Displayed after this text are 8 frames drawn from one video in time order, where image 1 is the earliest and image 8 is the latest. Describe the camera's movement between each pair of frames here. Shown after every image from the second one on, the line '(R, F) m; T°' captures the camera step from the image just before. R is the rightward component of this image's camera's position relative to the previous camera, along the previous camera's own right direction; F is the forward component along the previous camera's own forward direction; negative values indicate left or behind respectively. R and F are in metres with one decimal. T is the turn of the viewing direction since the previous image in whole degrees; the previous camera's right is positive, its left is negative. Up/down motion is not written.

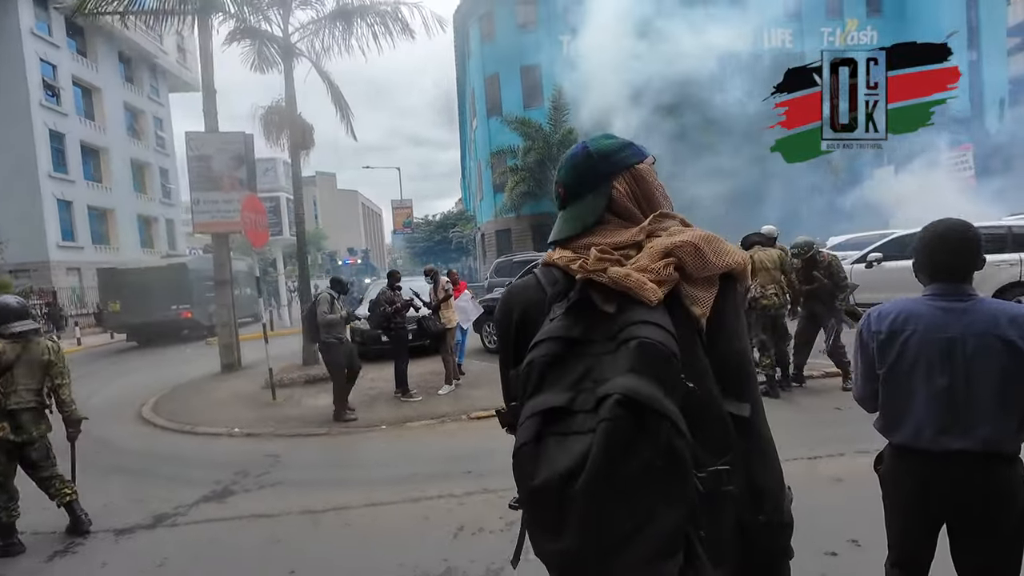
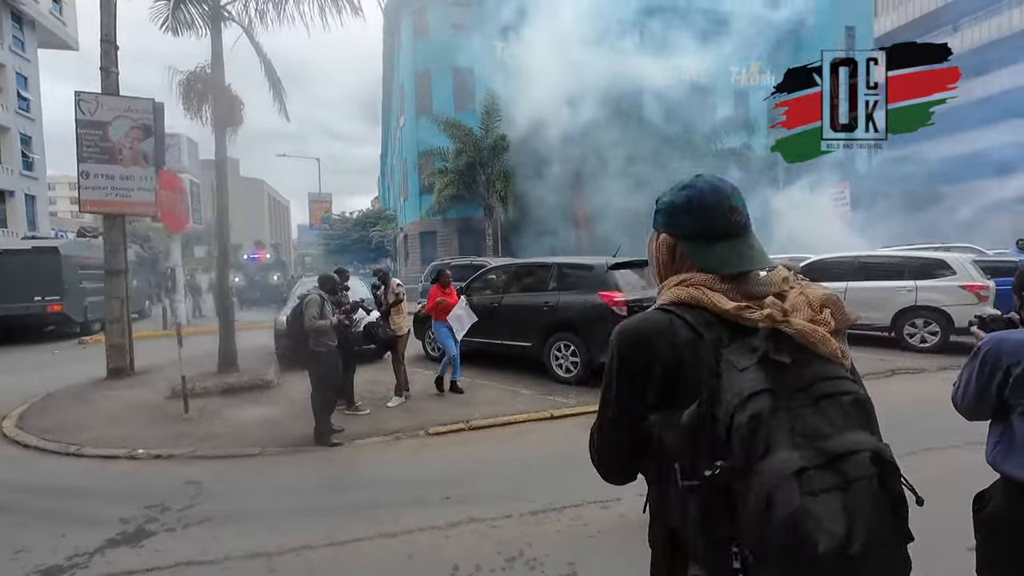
(-0.6, +0.4) m; +10°
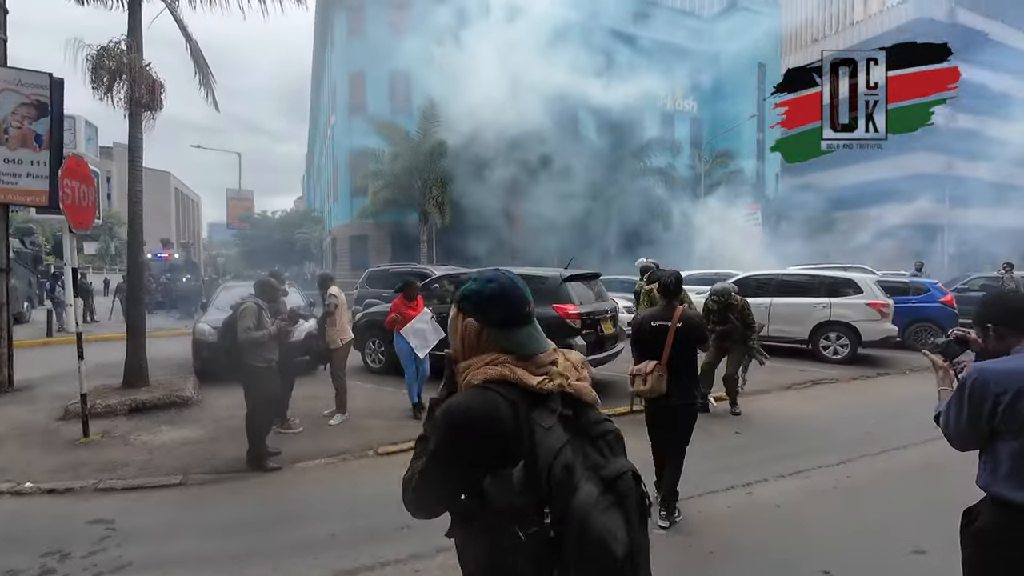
(-0.3, +0.2) m; +8°
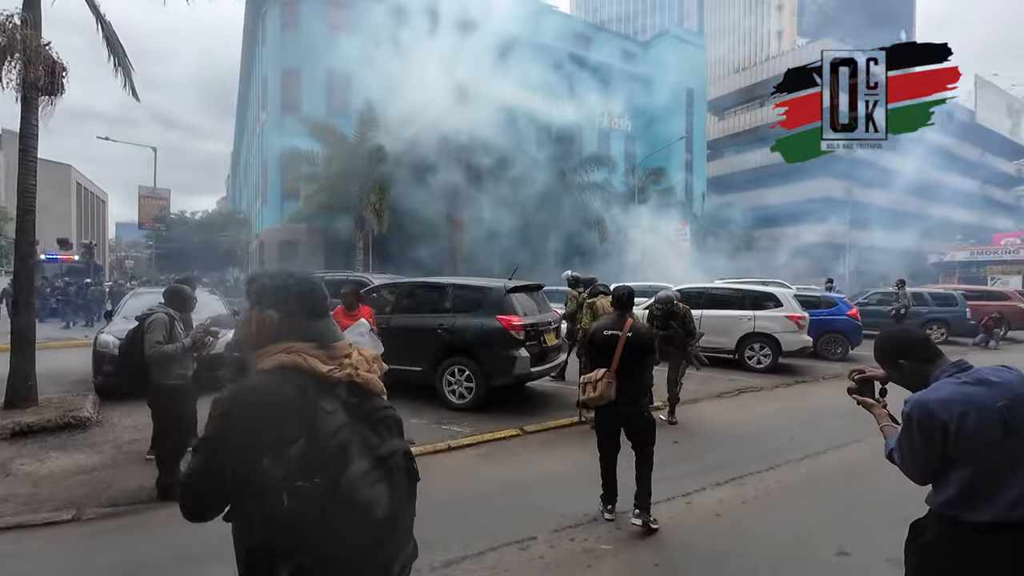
(-0.1, +0.1) m; +7°
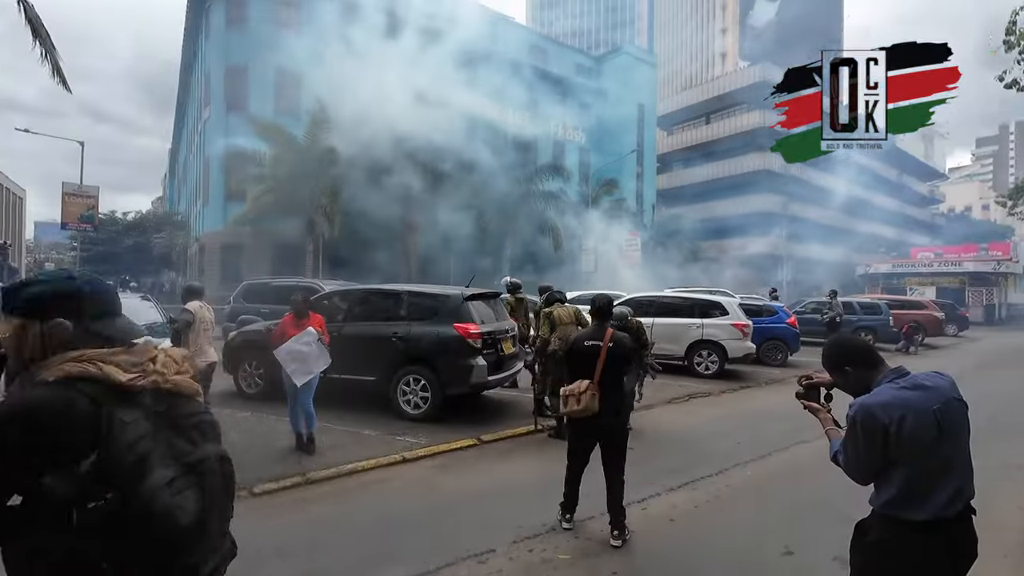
(0.0, 0.0) m; +5°
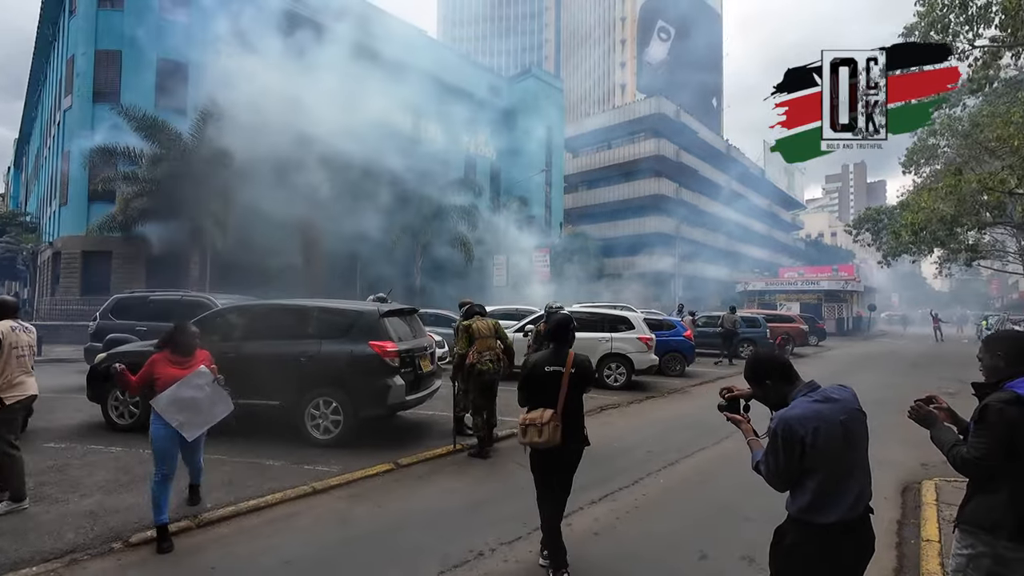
(-0.1, +0.1) m; +11°
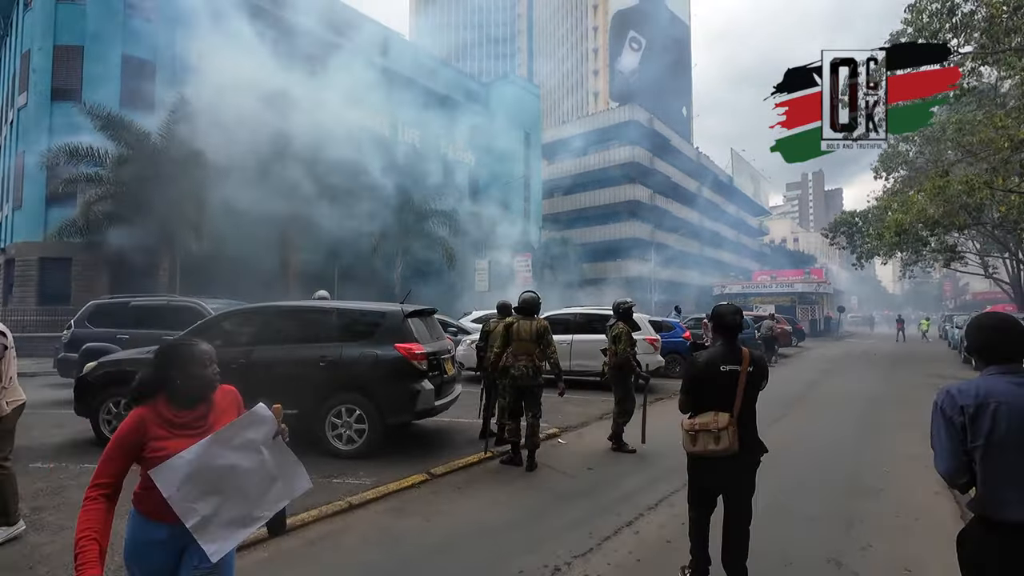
(-0.7, +0.3) m; +3°
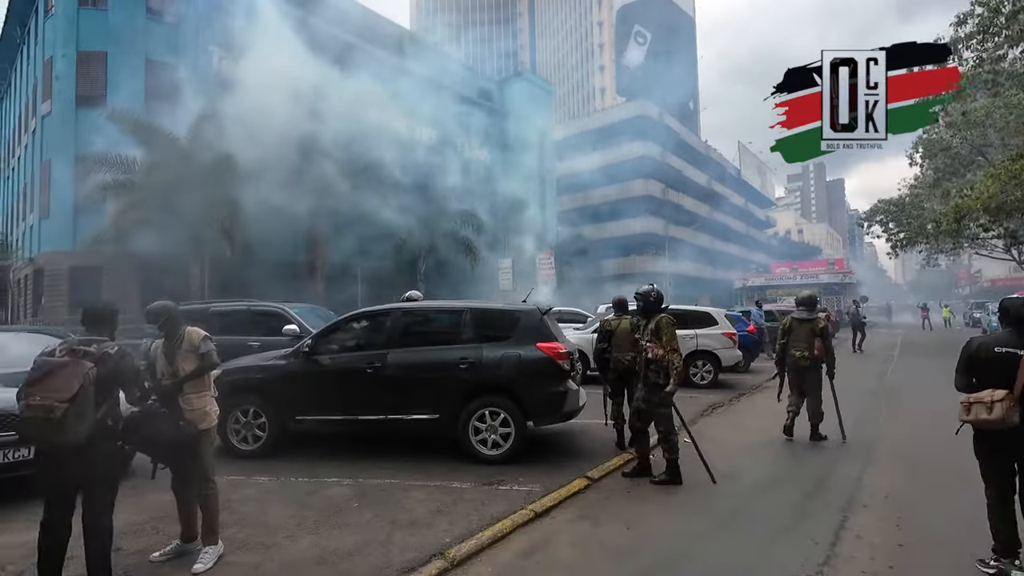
(-1.6, +0.2) m; 0°
